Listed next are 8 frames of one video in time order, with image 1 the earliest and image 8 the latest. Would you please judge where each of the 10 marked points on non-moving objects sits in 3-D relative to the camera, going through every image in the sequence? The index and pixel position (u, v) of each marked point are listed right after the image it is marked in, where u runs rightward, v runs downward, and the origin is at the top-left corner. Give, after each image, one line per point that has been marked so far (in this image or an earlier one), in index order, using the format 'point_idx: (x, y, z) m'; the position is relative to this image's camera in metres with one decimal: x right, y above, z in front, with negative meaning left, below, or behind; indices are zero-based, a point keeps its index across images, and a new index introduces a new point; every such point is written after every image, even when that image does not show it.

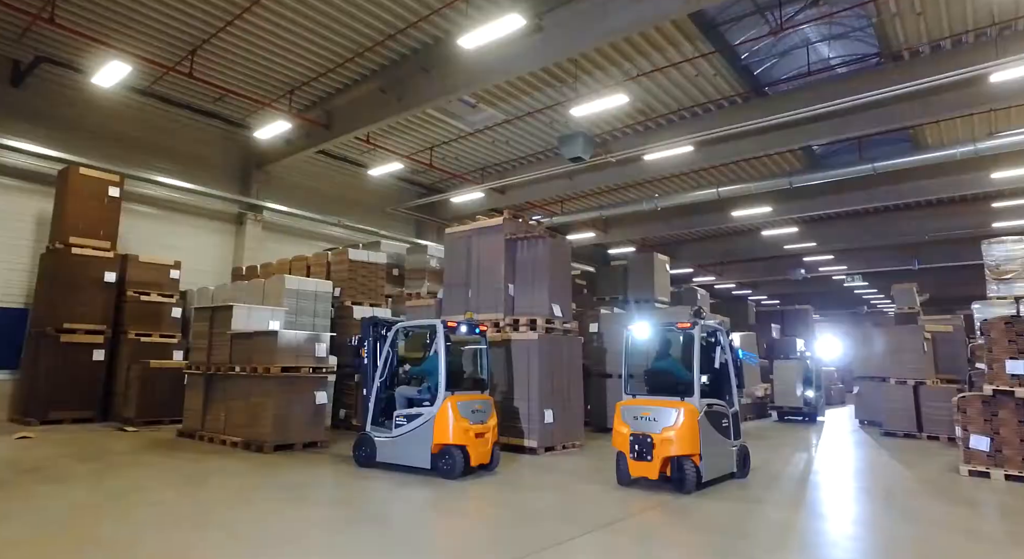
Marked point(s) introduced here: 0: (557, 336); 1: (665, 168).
0: (+0.5, -0.7, +6.8) m
1: (+2.9, +2.1, +11.4) m
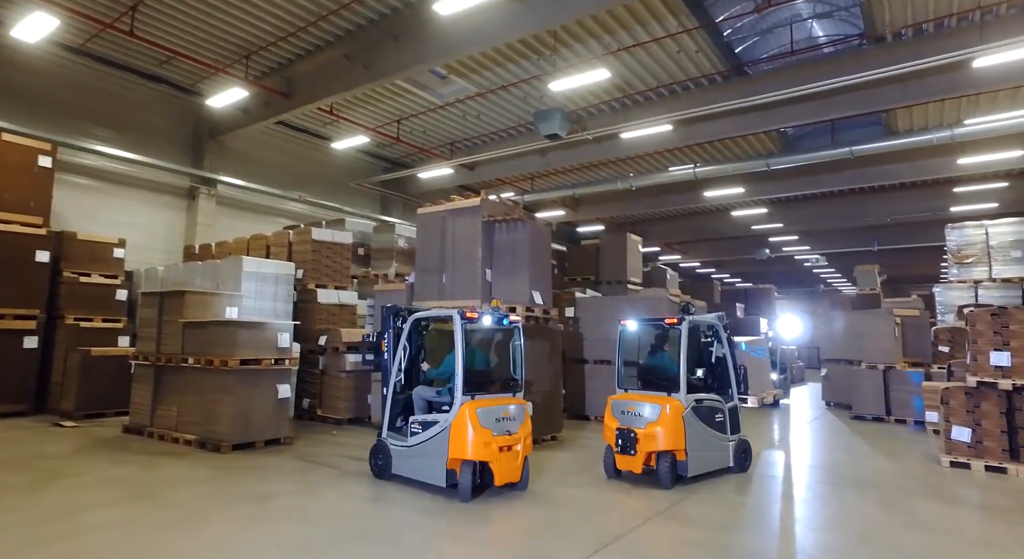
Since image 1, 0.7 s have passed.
0: (+0.3, -0.5, +6.5) m
1: (+2.4, +2.5, +11.1) m
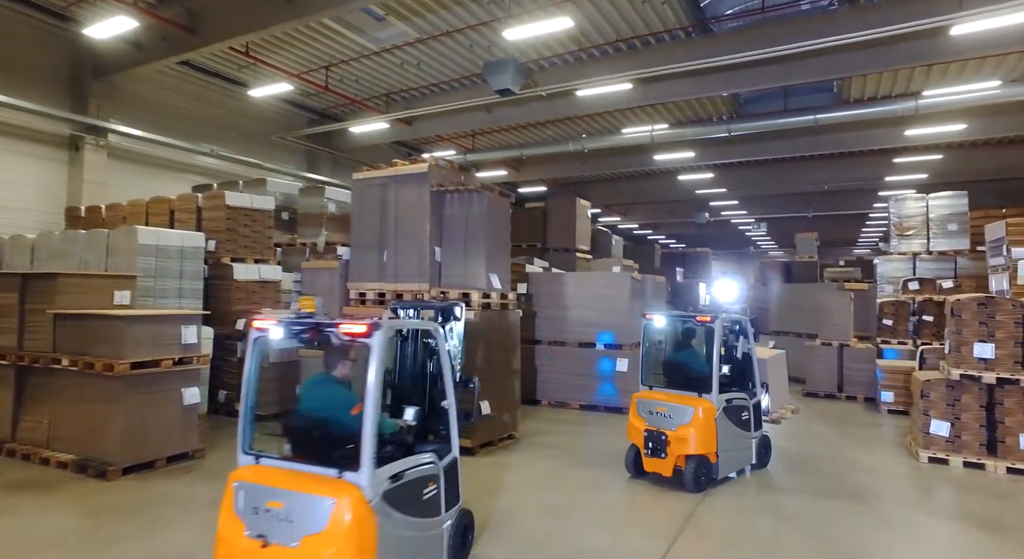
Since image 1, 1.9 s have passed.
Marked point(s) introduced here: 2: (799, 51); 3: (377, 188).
0: (-0.2, -0.3, +5.7) m
1: (+1.5, +3.0, +10.3) m
2: (+3.9, +3.1, +8.1) m
3: (-1.3, +0.9, +6.0) m
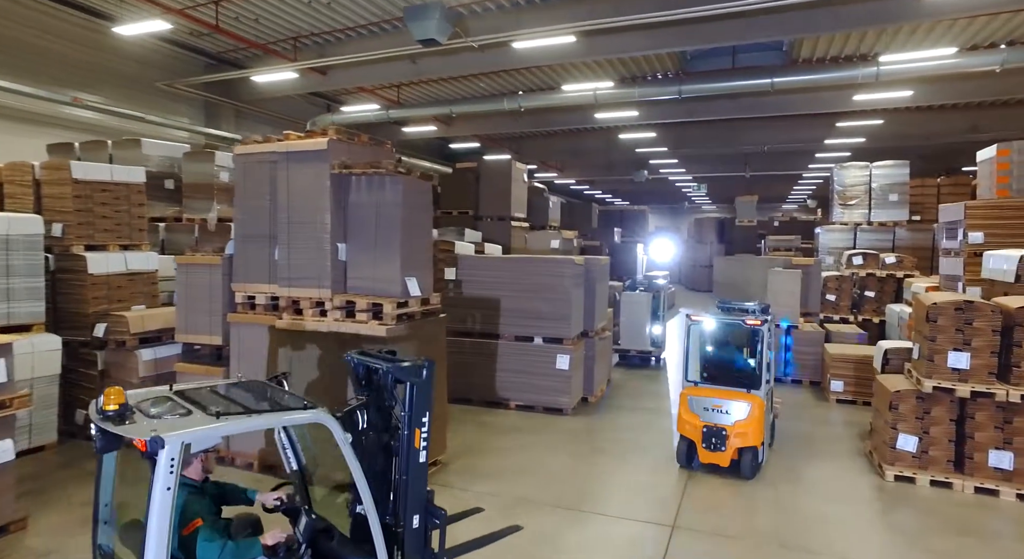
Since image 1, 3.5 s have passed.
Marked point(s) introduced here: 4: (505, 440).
0: (-0.8, -0.4, +4.7) m
1: (+0.4, +3.4, +9.2) m
2: (+3.0, +3.3, +7.2) m
3: (-2.0, +0.9, +4.8) m
4: (-0.1, -1.6, +6.1) m
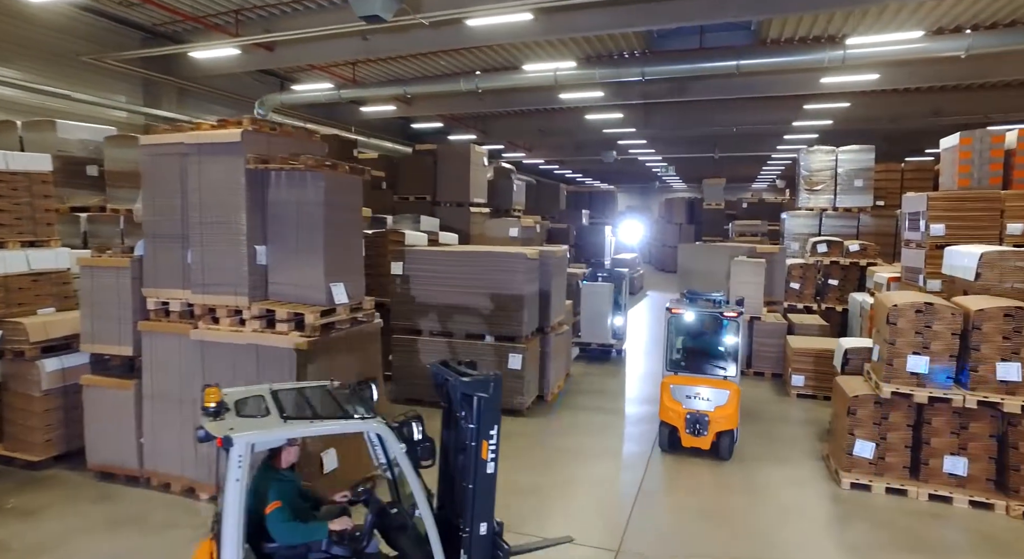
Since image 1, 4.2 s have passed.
0: (-1.2, -0.4, +4.3) m
1: (-0.3, +3.5, +8.7) m
2: (+2.4, +3.4, +6.9) m
3: (-2.4, +0.9, +4.3) m
4: (-0.6, -1.6, +5.8) m
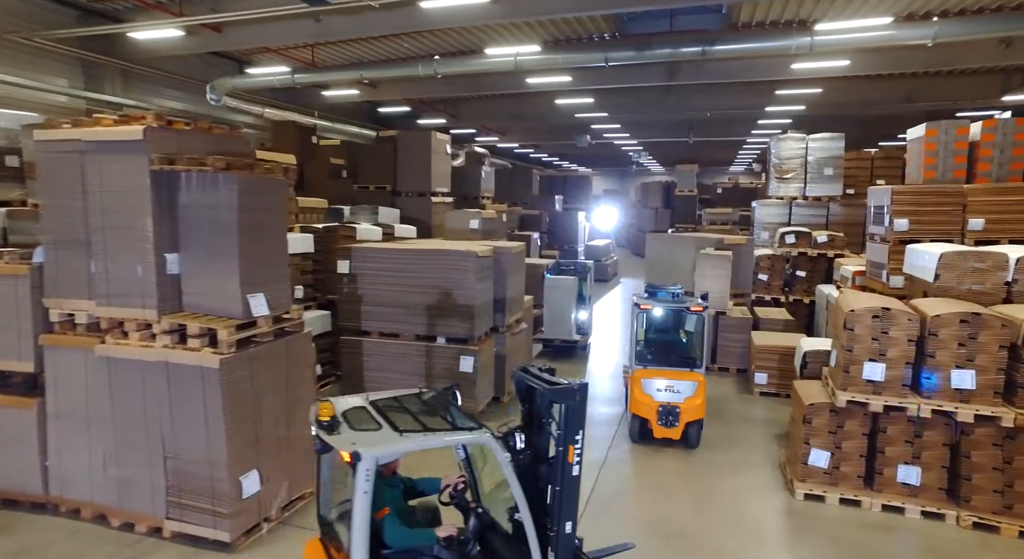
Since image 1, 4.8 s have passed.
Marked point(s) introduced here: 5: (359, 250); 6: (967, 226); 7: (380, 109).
0: (-1.7, -0.5, +4.0) m
1: (-0.9, +3.6, +8.3) m
2: (+1.9, +3.4, +6.5) m
3: (-2.9, +0.8, +3.9) m
4: (-1.1, -1.6, +5.5) m
5: (-1.7, +0.3, +6.5) m
6: (+4.8, +0.6, +6.4) m
7: (-3.8, +4.9, +17.3) m
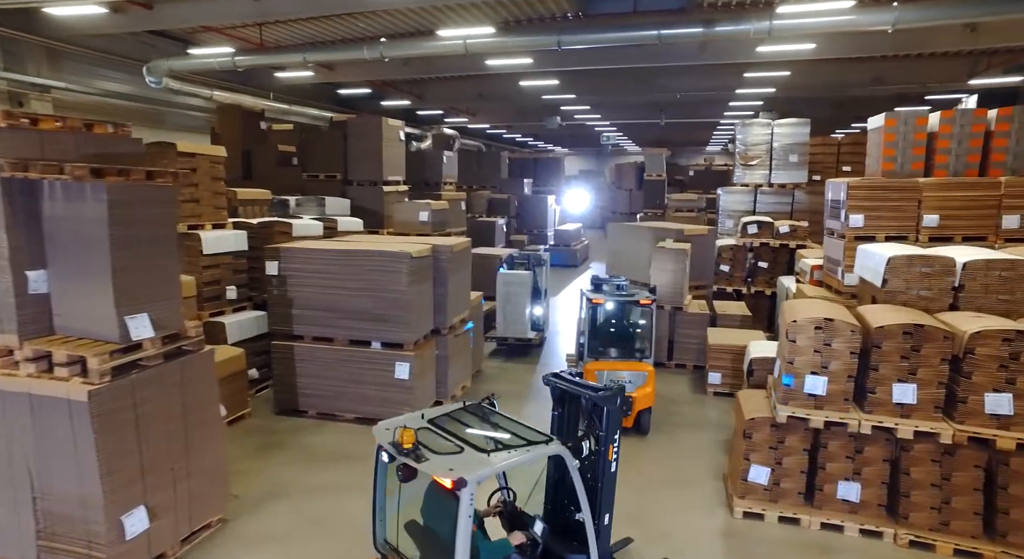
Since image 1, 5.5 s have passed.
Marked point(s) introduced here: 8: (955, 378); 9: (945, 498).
0: (-2.2, -0.6, +3.6) m
1: (-1.6, +3.6, +7.8) m
2: (+1.3, +3.4, +6.1) m
3: (-3.4, +0.7, +3.4) m
4: (-1.6, -1.7, +5.2) m
5: (-2.3, +0.3, +6.1) m
6: (+4.2, +0.6, +6.2) m
7: (-4.8, +5.2, +16.6) m
8: (+3.0, -0.7, +4.1) m
9: (+2.9, -1.5, +4.1) m
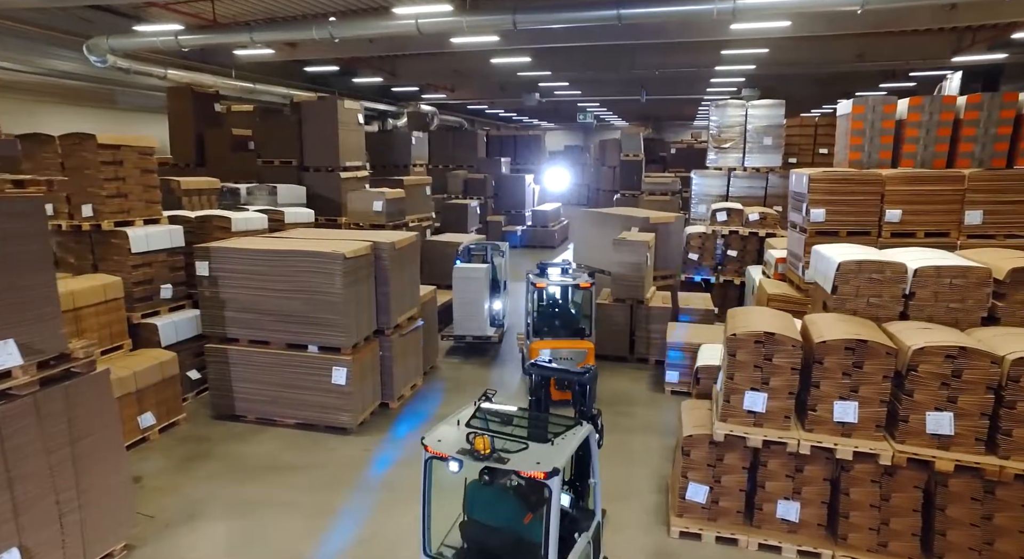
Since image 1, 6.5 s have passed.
0: (-2.7, -0.7, +3.3) m
1: (-2.2, +3.7, +7.3) m
2: (+0.7, +3.4, +5.7) m
3: (-3.9, +0.6, +3.1) m
4: (-2.2, -1.7, +5.0) m
5: (-2.8, +0.3, +5.7) m
6: (+3.7, +0.6, +5.9) m
7: (-5.5, +5.7, +16.1) m
8: (+2.5, -0.7, +3.8) m
9: (+2.4, -1.6, +3.9) m
